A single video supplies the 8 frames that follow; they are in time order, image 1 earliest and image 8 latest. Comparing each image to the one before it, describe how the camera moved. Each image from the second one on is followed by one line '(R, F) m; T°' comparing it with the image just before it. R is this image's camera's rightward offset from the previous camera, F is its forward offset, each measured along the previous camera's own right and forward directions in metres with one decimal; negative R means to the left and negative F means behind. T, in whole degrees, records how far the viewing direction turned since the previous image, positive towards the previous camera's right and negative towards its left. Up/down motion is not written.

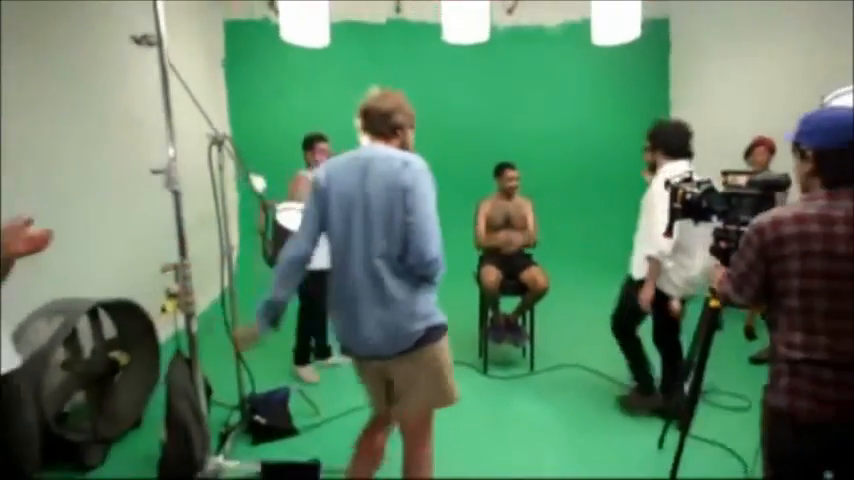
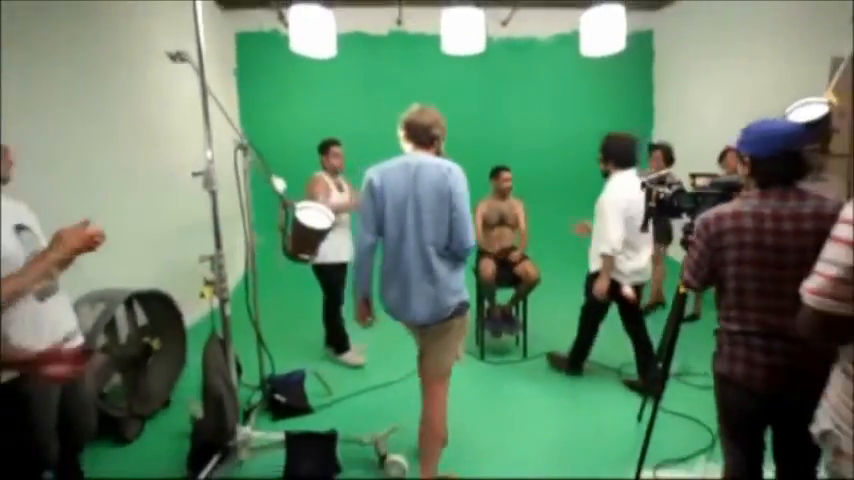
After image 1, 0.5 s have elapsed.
(0.0, -0.3) m; 0°
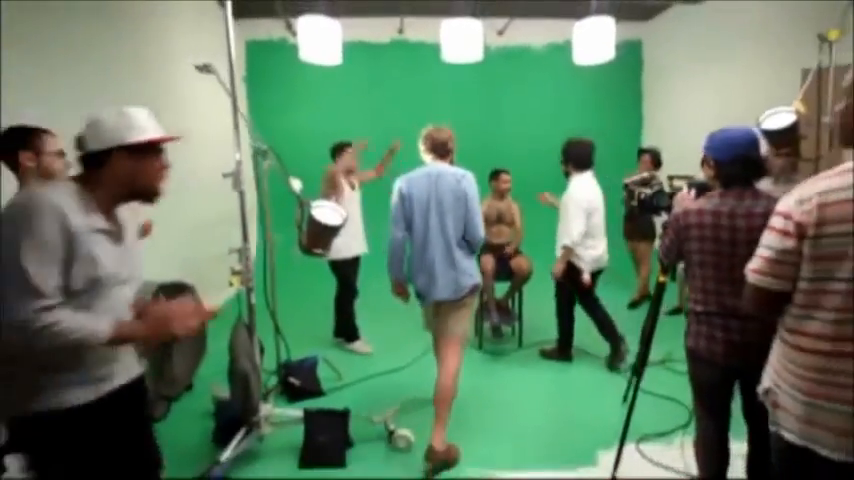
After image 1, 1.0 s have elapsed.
(0.0, -0.3) m; 0°
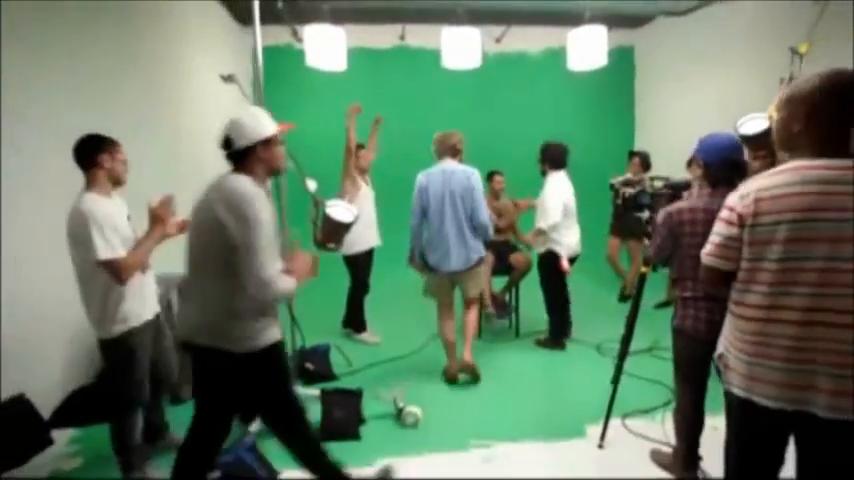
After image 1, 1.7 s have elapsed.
(0.0, -0.3) m; 0°
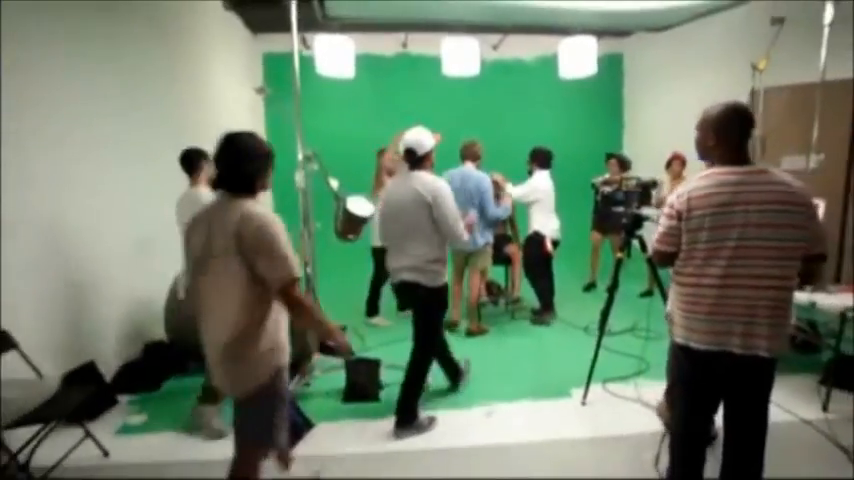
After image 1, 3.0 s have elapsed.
(-0.1, -0.5) m; 0°
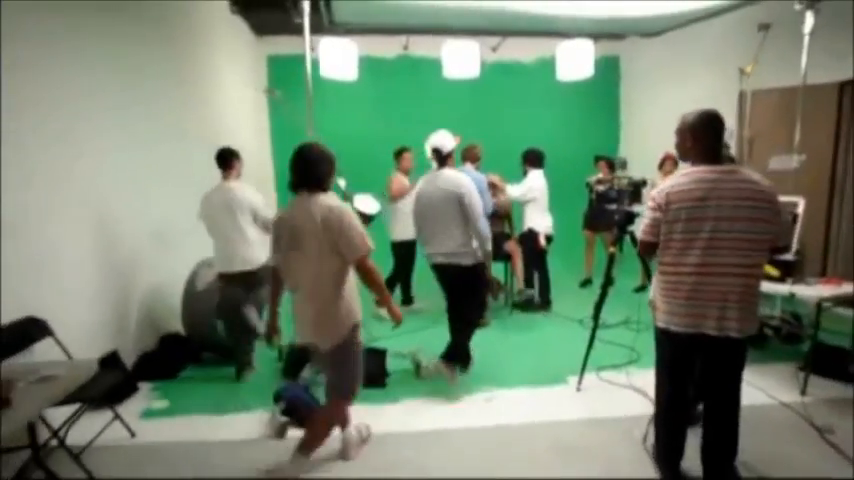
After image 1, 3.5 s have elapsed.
(0.0, -0.2) m; 0°
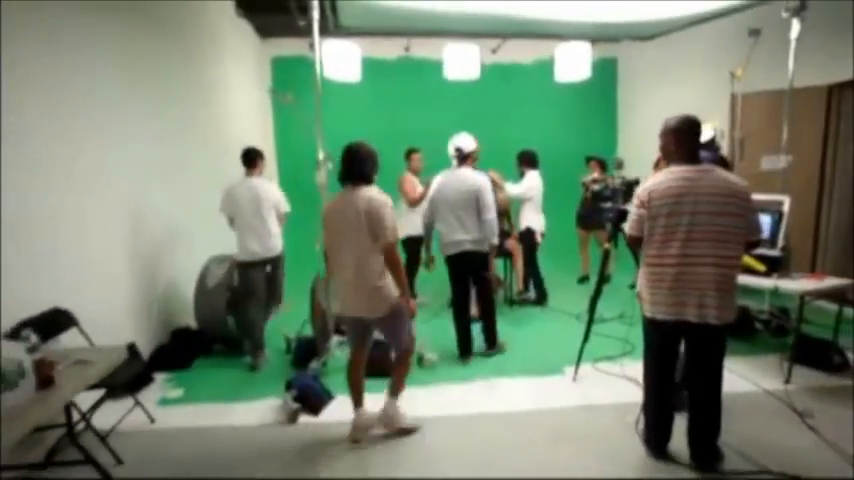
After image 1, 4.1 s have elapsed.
(0.0, -0.2) m; 0°
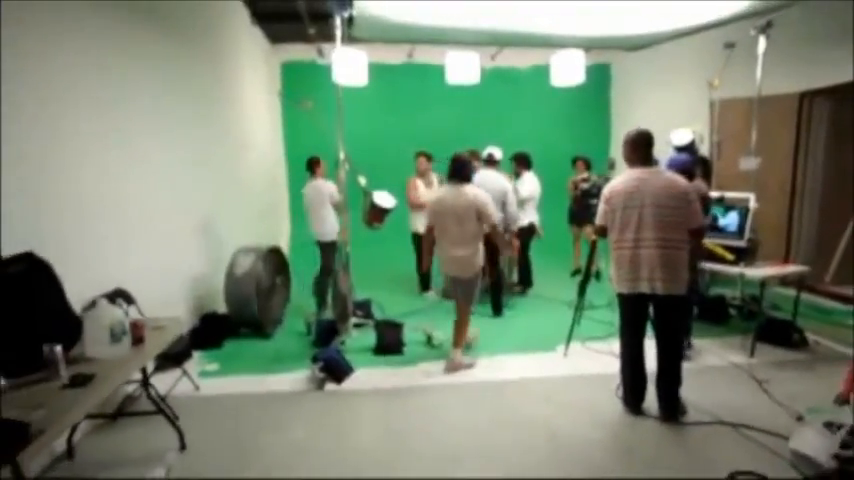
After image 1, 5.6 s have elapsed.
(-0.1, -0.4) m; 0°
